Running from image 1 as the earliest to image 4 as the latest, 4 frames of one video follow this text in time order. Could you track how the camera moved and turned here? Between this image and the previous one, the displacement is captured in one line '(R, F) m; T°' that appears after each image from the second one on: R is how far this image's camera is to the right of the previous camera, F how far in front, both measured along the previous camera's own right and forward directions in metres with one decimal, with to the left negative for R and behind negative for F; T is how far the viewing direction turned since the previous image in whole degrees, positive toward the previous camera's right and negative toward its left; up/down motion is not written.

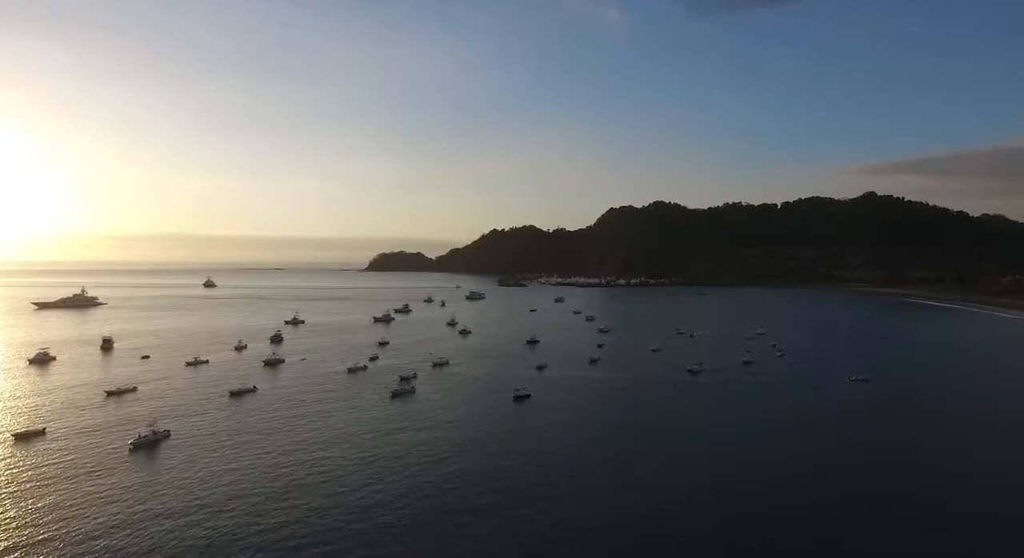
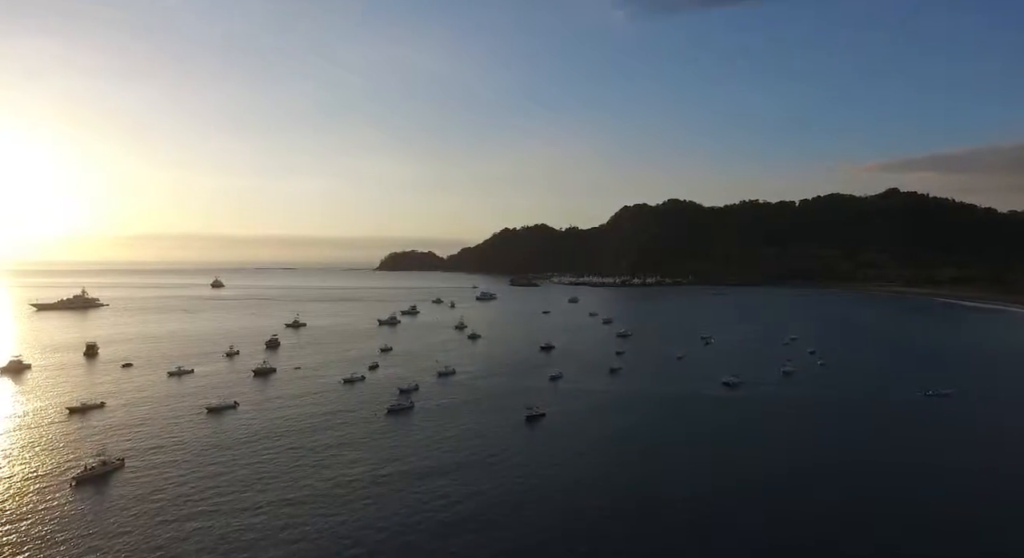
(0.0, +2.7) m; -1°
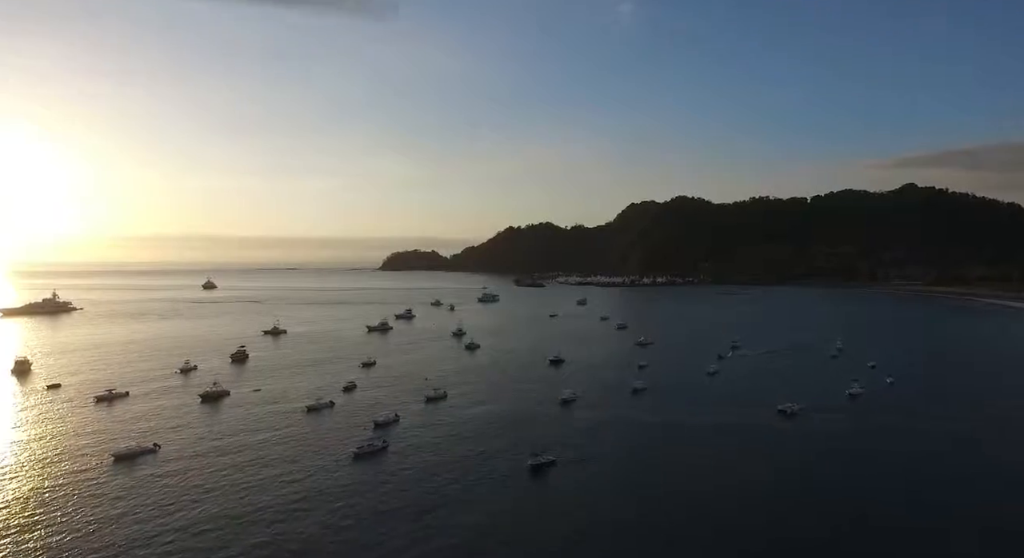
(0.0, +4.9) m; 0°
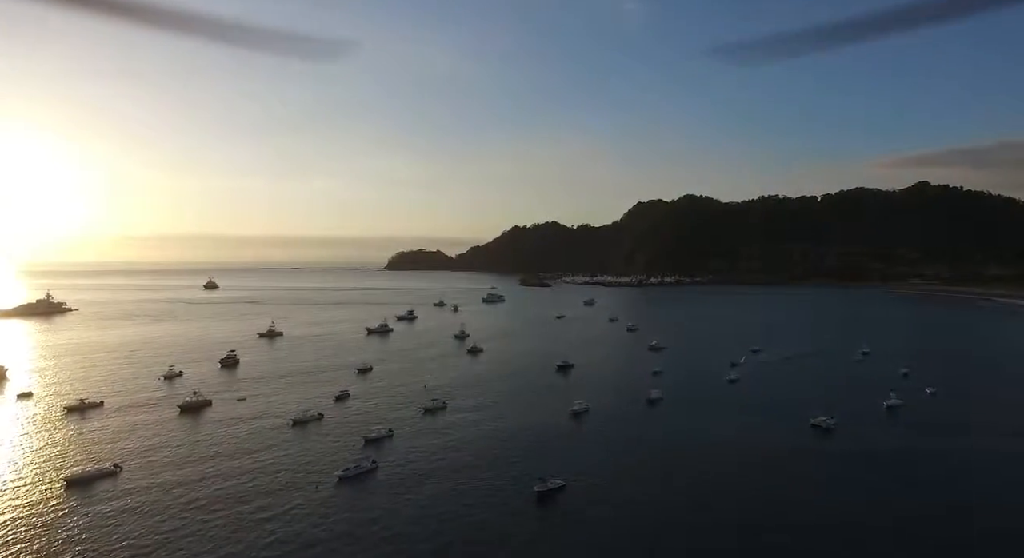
(0.0, +1.8) m; 0°
